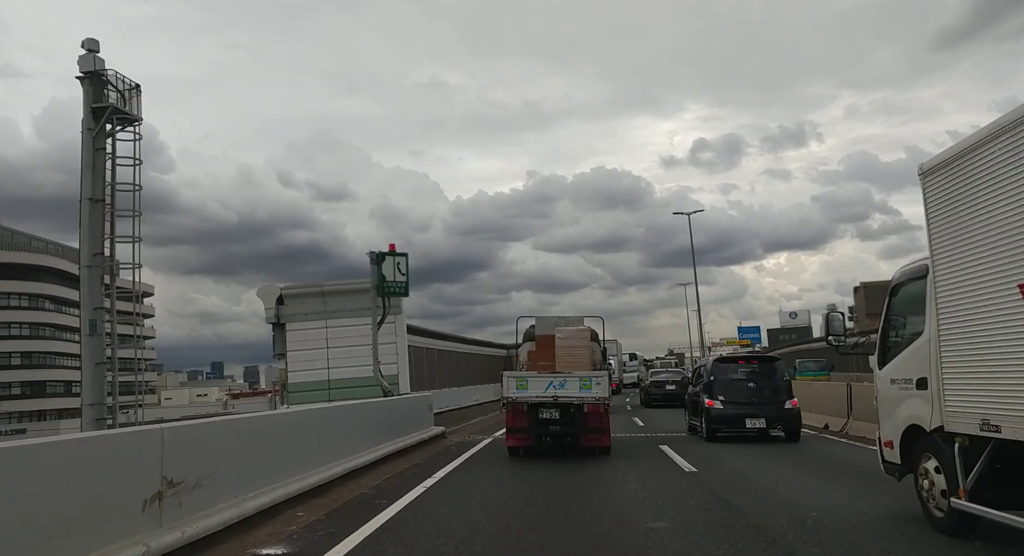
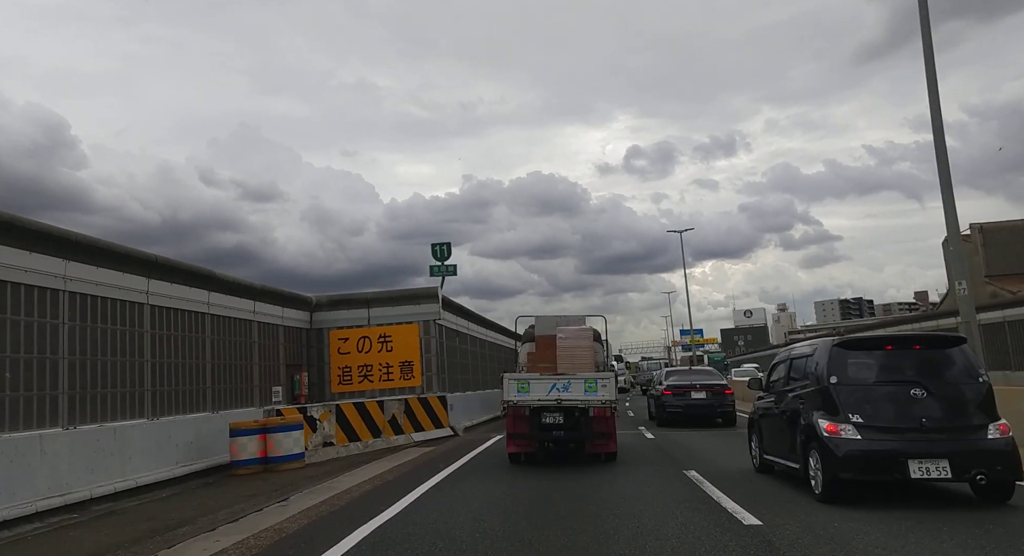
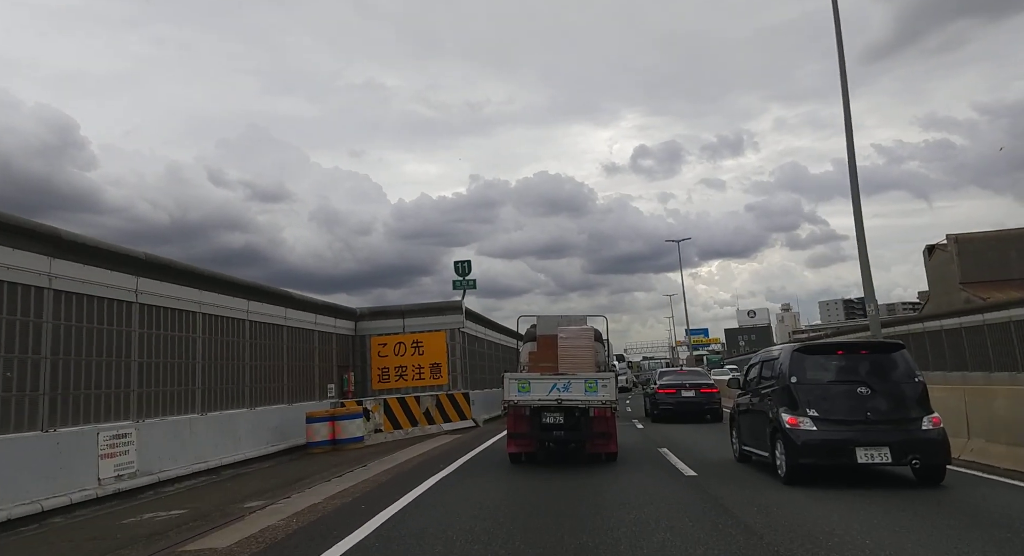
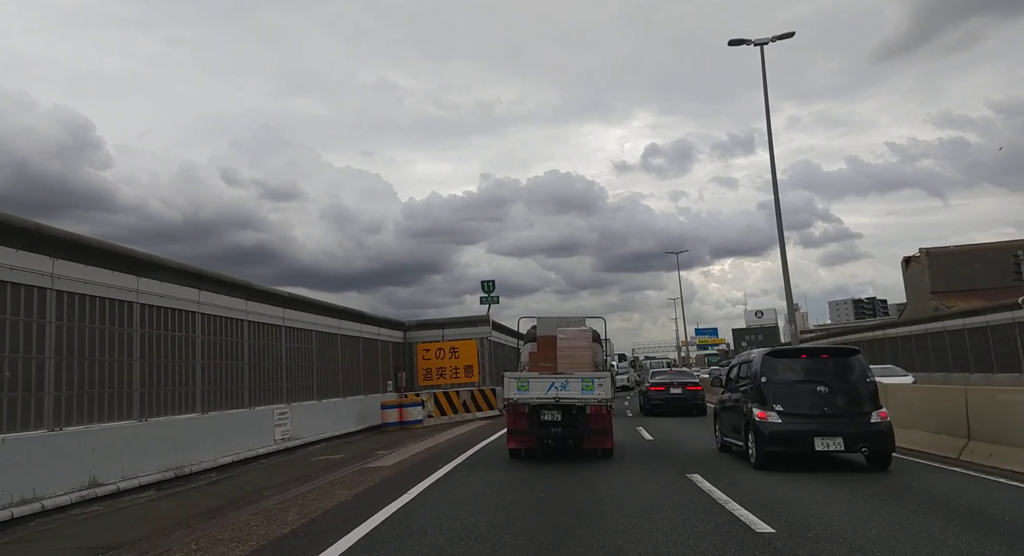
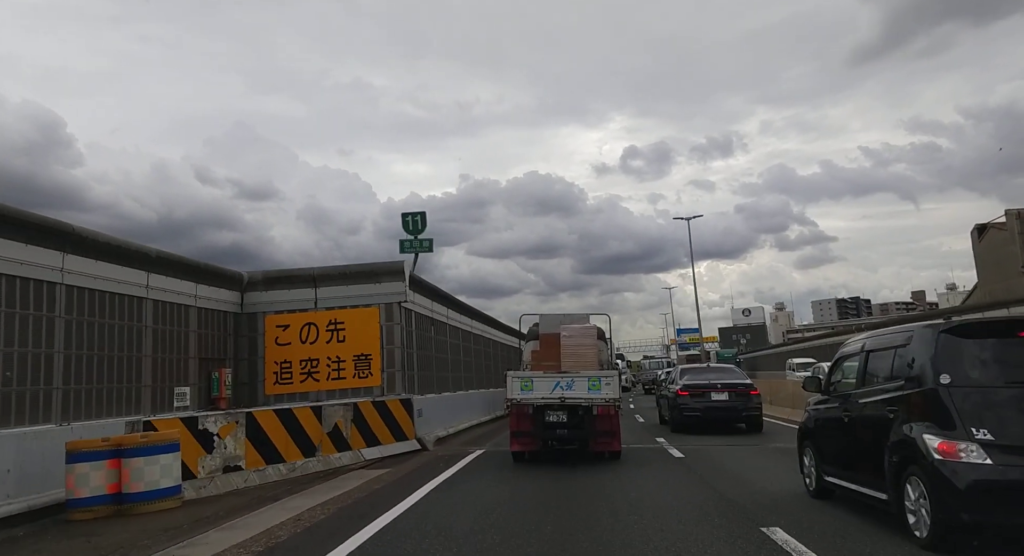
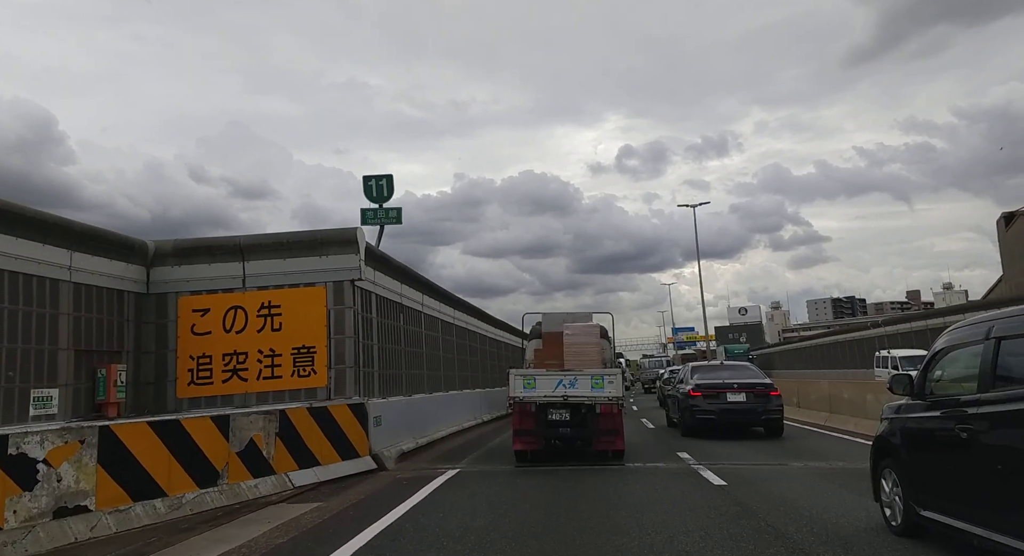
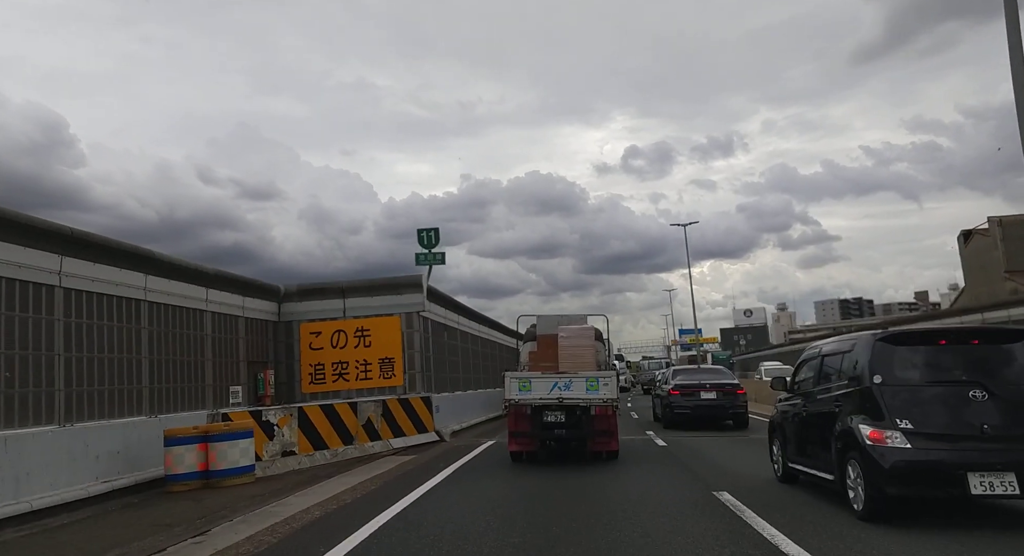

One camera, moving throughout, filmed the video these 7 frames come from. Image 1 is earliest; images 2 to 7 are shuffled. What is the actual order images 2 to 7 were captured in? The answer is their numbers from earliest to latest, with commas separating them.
4, 3, 2, 7, 5, 6
